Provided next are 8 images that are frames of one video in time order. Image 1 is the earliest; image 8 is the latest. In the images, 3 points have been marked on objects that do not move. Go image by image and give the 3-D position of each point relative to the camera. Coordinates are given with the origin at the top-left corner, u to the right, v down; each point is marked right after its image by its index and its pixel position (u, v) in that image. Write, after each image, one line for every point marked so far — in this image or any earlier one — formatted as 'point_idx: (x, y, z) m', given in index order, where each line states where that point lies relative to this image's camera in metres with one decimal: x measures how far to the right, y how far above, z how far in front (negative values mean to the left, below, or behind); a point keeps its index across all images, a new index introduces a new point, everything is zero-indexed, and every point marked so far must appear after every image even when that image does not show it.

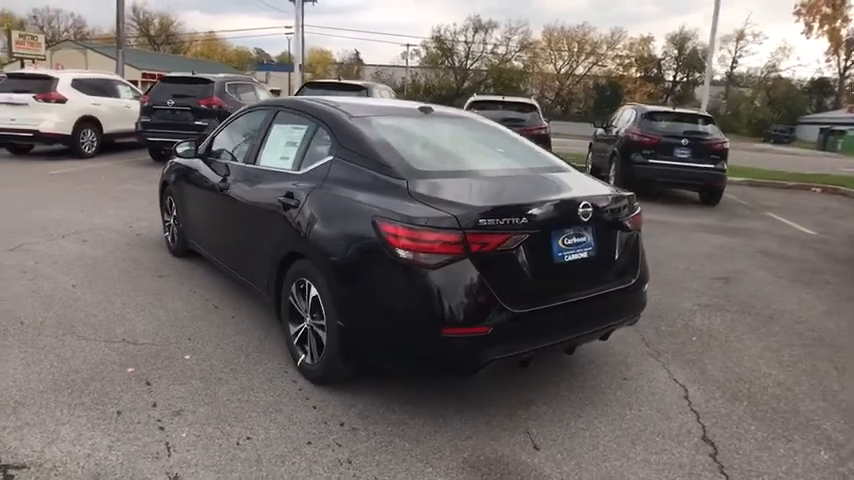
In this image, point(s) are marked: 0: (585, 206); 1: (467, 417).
0: (+0.8, +0.2, +3.6) m
1: (+0.2, -1.0, +3.7) m
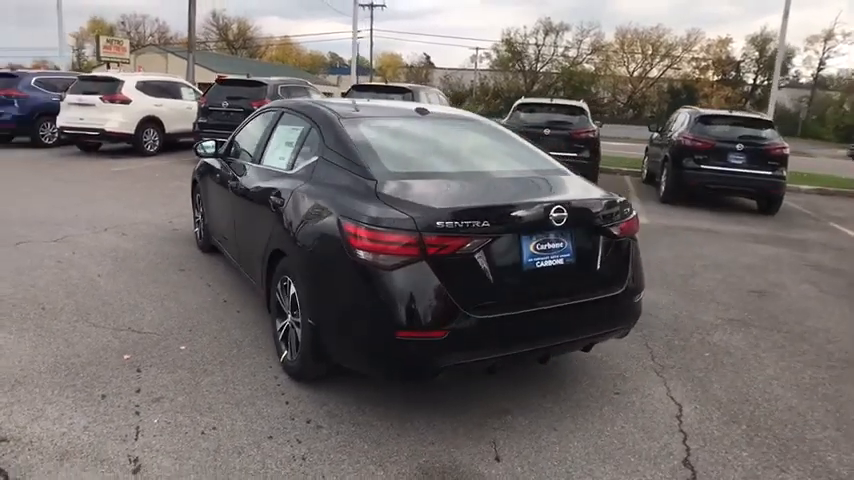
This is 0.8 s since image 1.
0: (+0.7, +0.2, +3.4) m
1: (0.0, -1.0, +3.6) m
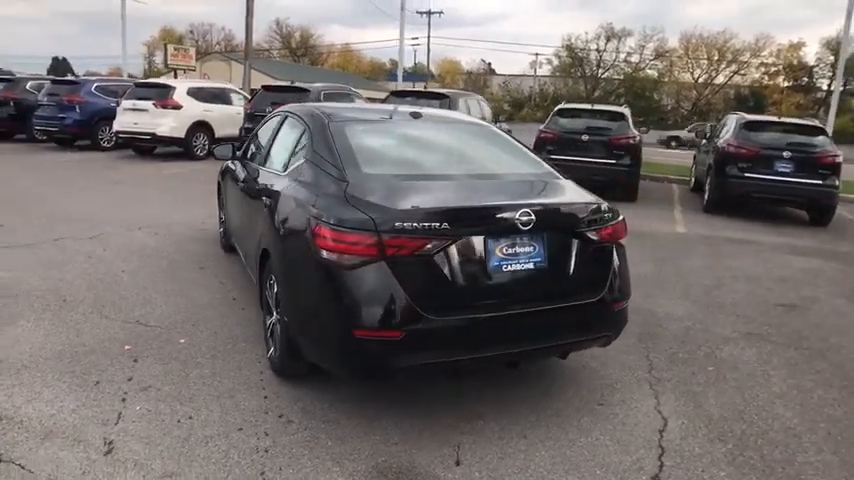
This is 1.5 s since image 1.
0: (+0.5, +0.1, +3.4) m
1: (-0.1, -1.1, +3.6) m
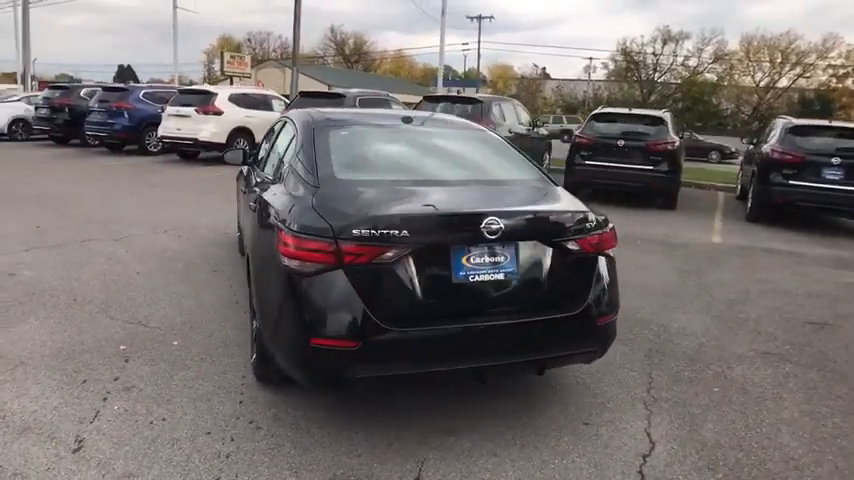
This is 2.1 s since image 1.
0: (+0.3, +0.1, +3.3) m
1: (-0.3, -1.1, +3.6) m
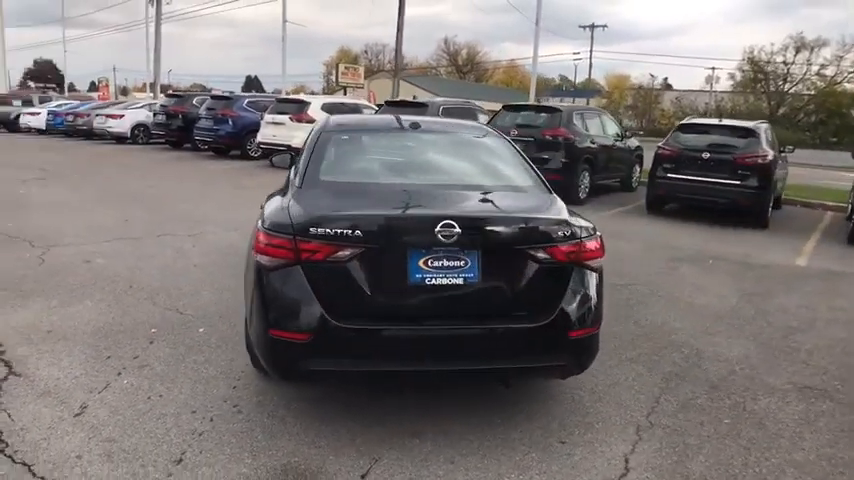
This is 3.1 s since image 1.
0: (+0.1, +0.1, +3.3) m
1: (-0.5, -1.1, +3.7) m
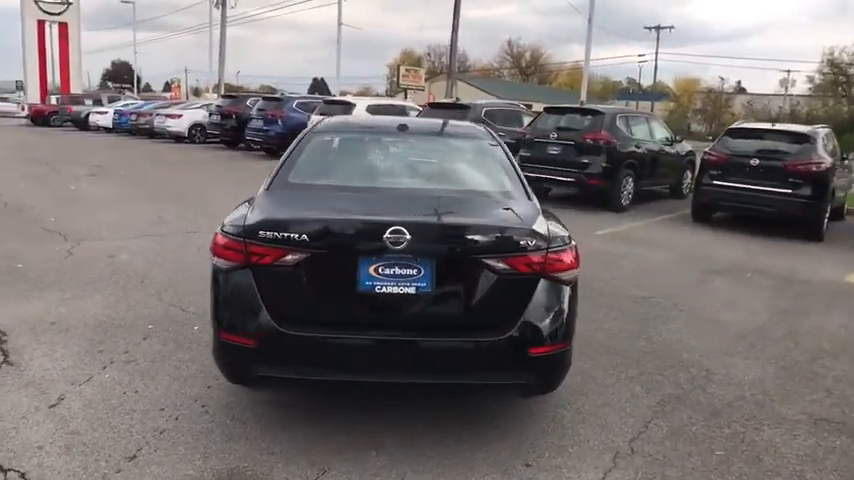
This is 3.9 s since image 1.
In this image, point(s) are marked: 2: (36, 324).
0: (-0.1, 0.0, +3.1) m
1: (-0.7, -1.1, +3.6) m
2: (-3.0, -0.7, +4.9) m
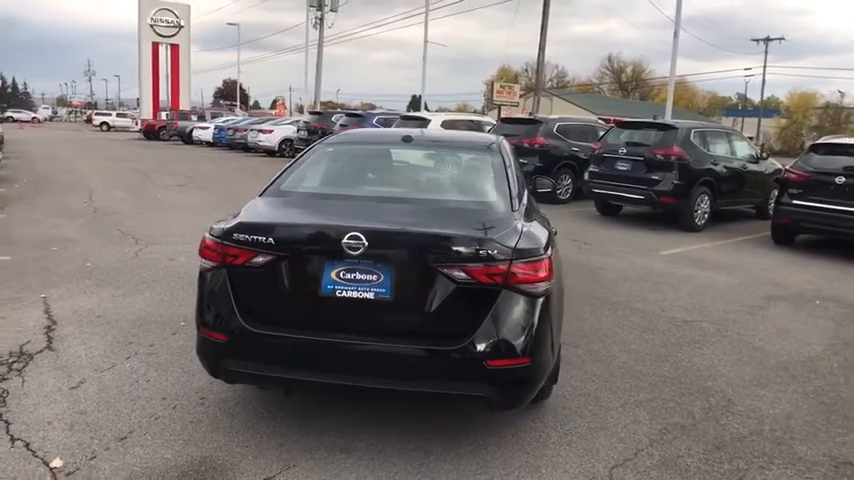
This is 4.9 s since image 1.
0: (-0.3, 0.0, +3.2) m
1: (-0.9, -1.1, +3.7) m
2: (-2.9, -0.6, +5.4) m
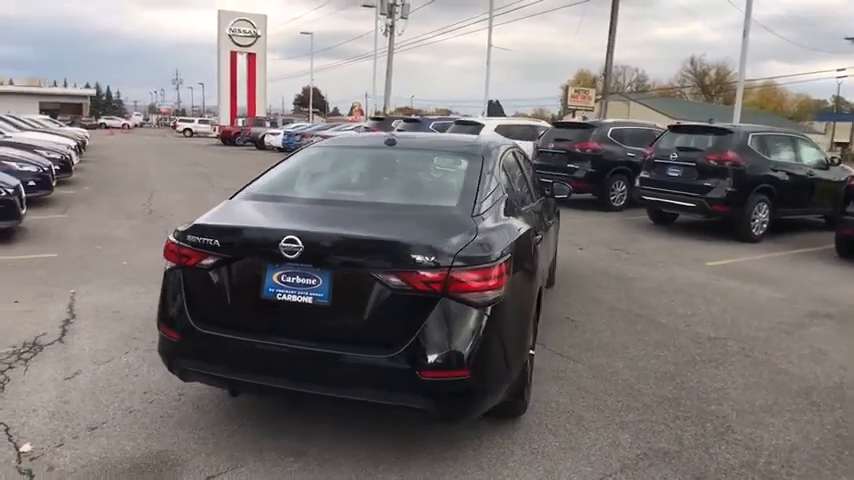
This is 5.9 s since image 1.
0: (-0.6, 0.0, +3.2) m
1: (-1.1, -1.2, +3.8) m
2: (-2.9, -0.6, +5.7) m
